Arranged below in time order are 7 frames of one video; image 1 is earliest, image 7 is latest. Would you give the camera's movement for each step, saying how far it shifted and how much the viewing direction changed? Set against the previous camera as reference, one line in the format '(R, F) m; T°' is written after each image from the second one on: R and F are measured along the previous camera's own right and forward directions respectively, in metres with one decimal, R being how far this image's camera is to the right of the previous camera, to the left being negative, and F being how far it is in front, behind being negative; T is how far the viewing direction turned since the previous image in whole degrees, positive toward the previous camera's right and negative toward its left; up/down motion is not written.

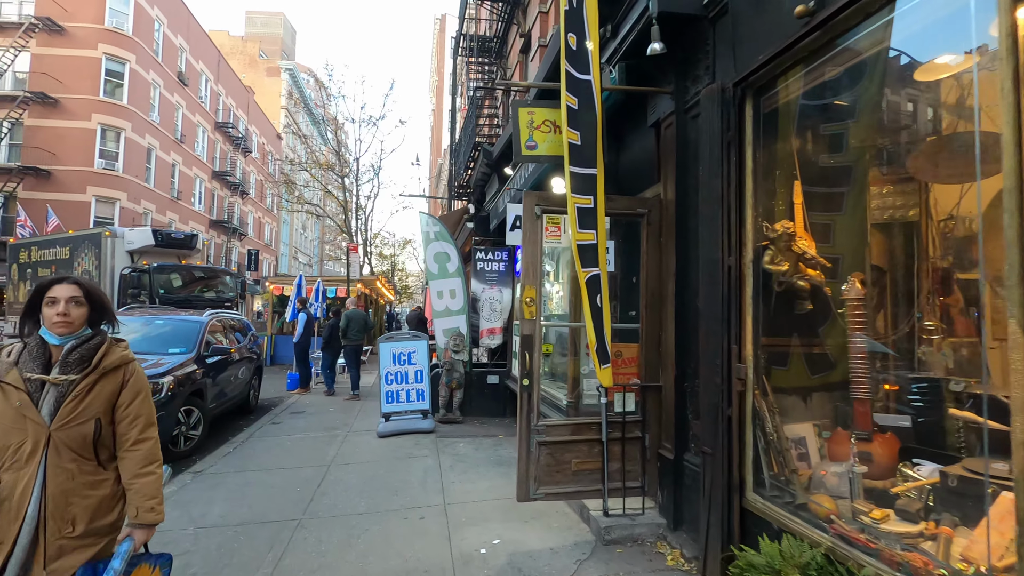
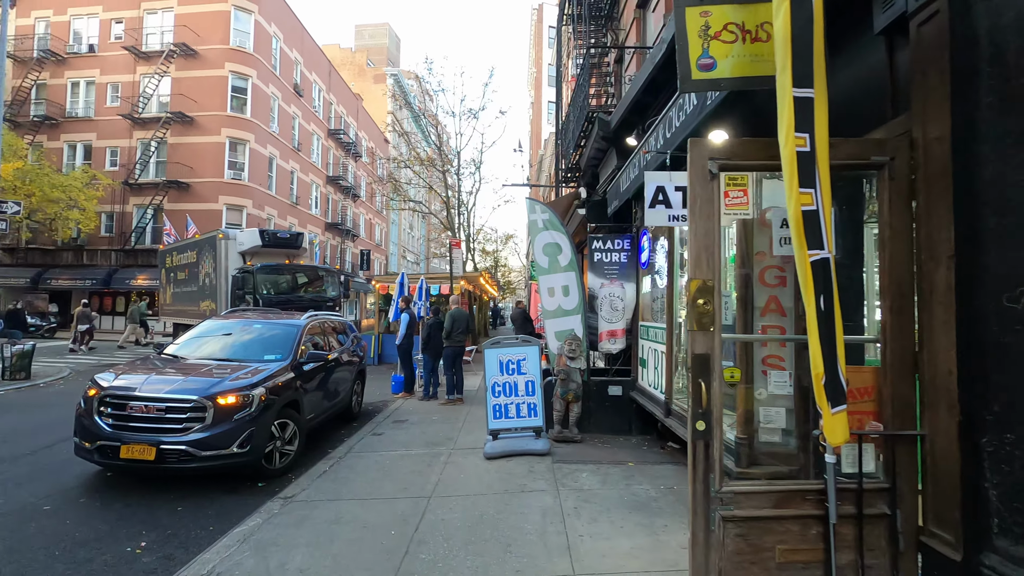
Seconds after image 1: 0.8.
(-0.3, +1.1) m; -11°
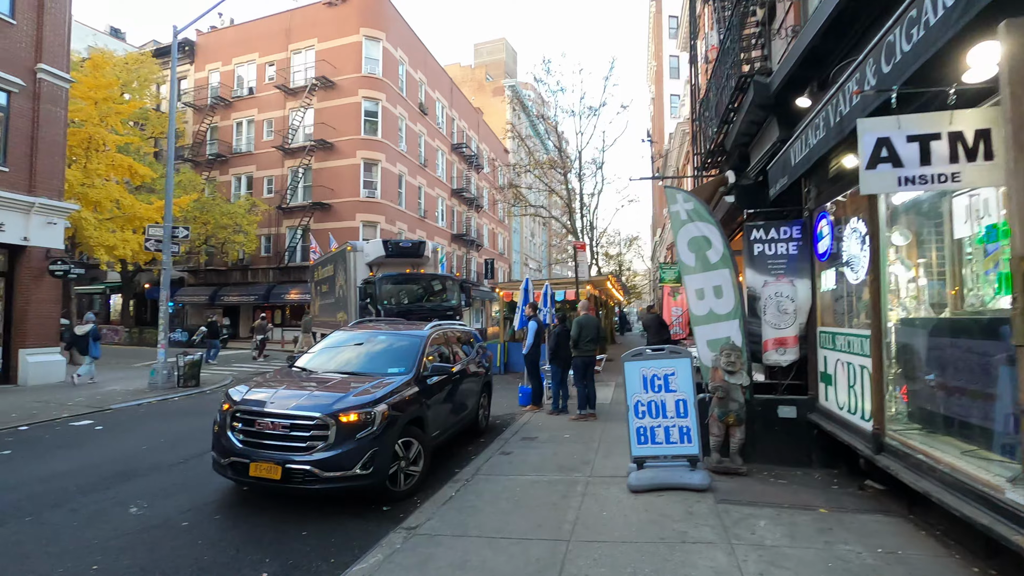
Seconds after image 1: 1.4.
(-0.2, +0.8) m; -13°
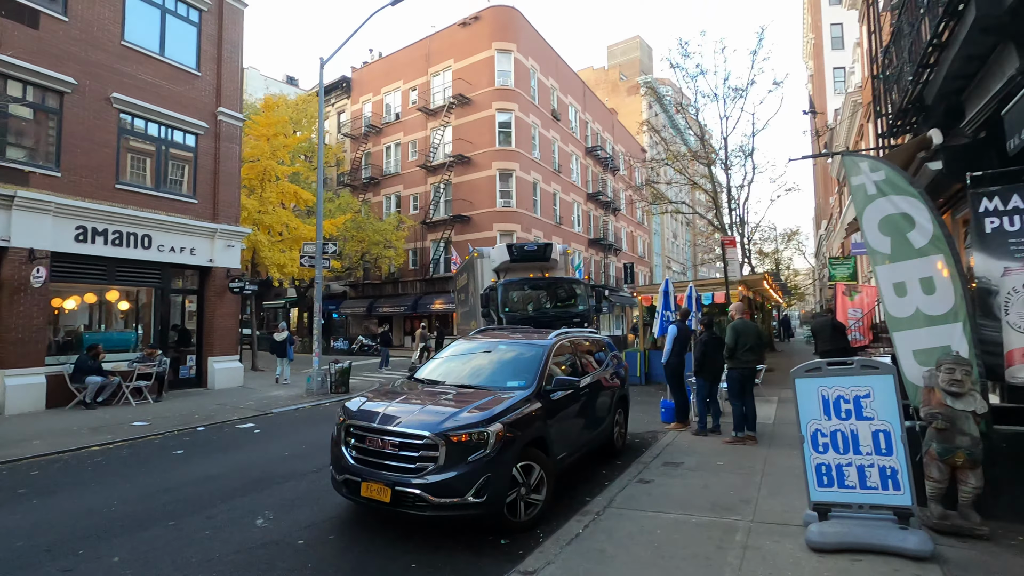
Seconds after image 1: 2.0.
(+0.1, +0.8) m; -15°
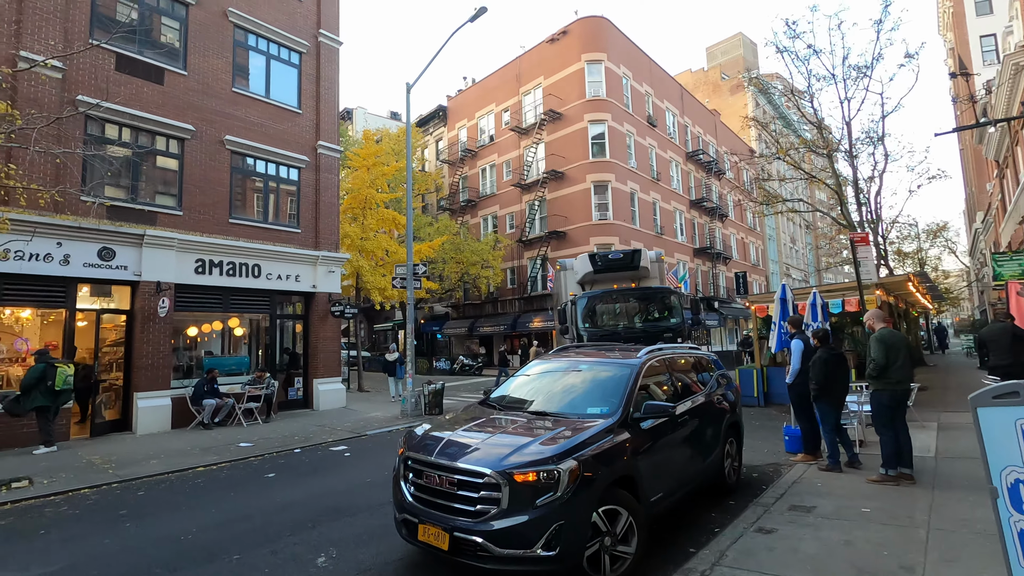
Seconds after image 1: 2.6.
(+0.2, +0.7) m; -11°
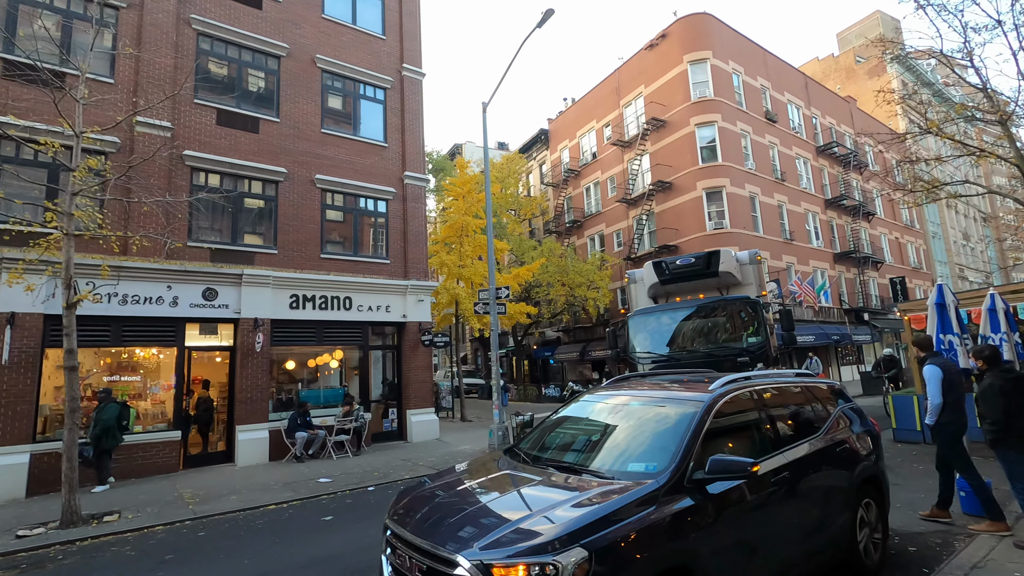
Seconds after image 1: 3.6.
(+0.8, +1.1) m; -13°
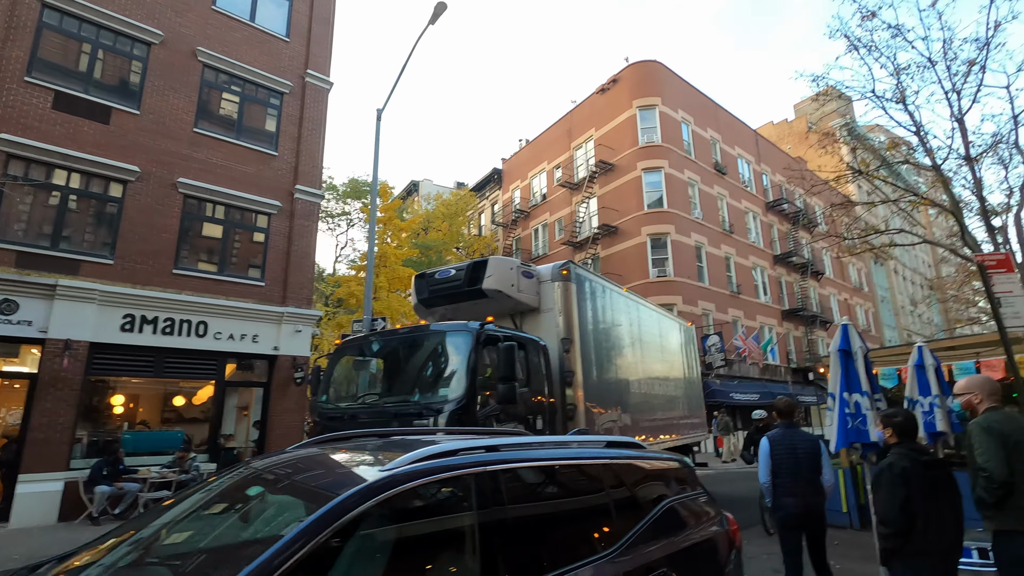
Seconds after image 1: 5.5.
(+1.9, +1.8) m; +3°
